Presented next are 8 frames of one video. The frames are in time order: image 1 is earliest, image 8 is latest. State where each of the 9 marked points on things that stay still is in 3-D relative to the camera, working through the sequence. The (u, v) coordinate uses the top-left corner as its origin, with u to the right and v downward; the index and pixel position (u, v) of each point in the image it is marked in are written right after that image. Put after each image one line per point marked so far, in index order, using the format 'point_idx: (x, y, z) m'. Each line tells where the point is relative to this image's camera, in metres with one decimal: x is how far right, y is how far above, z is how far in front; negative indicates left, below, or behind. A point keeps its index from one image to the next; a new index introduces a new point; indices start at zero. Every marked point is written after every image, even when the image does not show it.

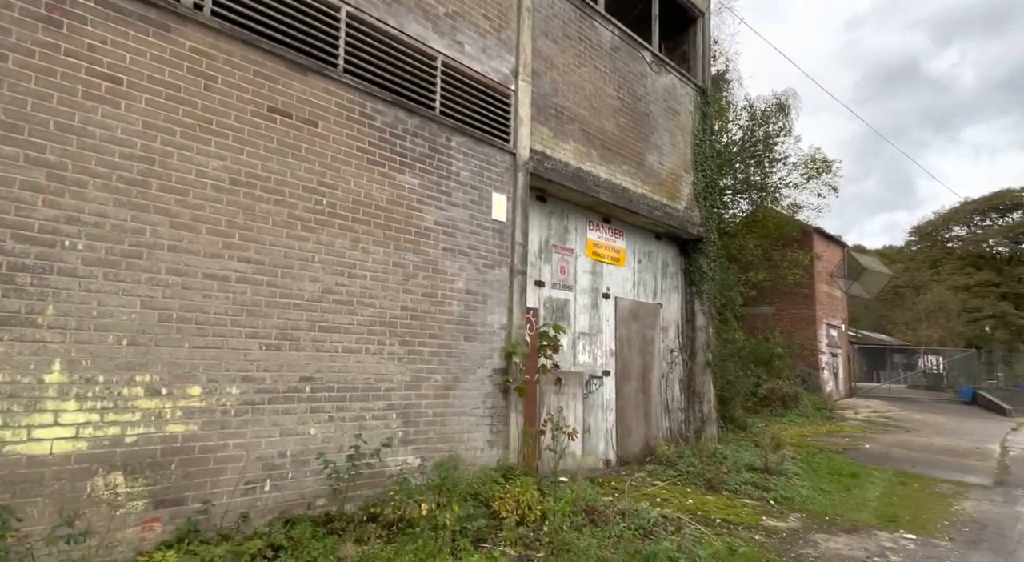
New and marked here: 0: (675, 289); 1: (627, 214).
0: (+2.9, -0.2, +9.5) m
1: (+1.8, +1.0, +8.2) m
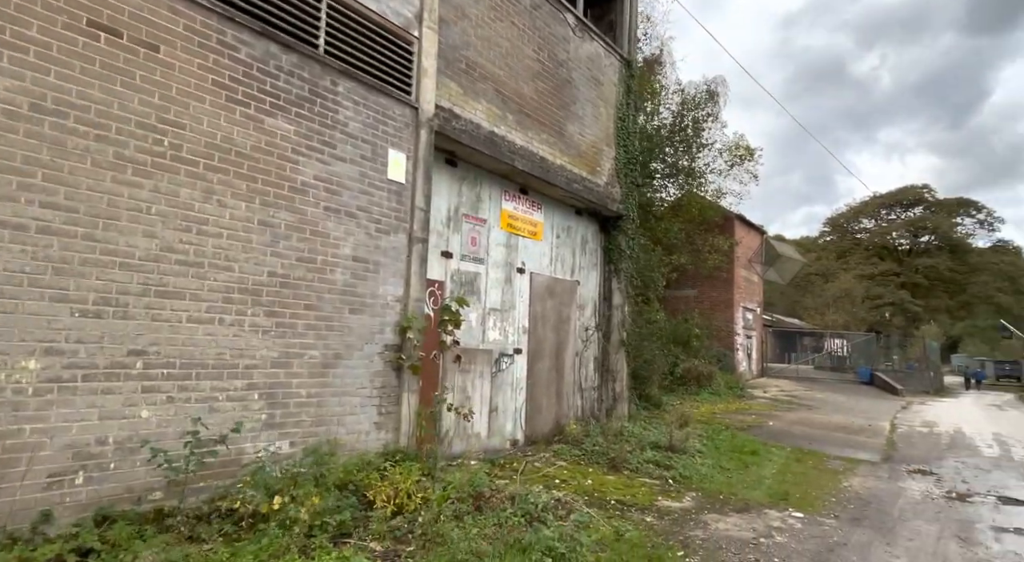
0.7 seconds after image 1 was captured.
0: (+1.5, +0.2, +9.3) m
1: (+0.5, +1.4, +7.9) m
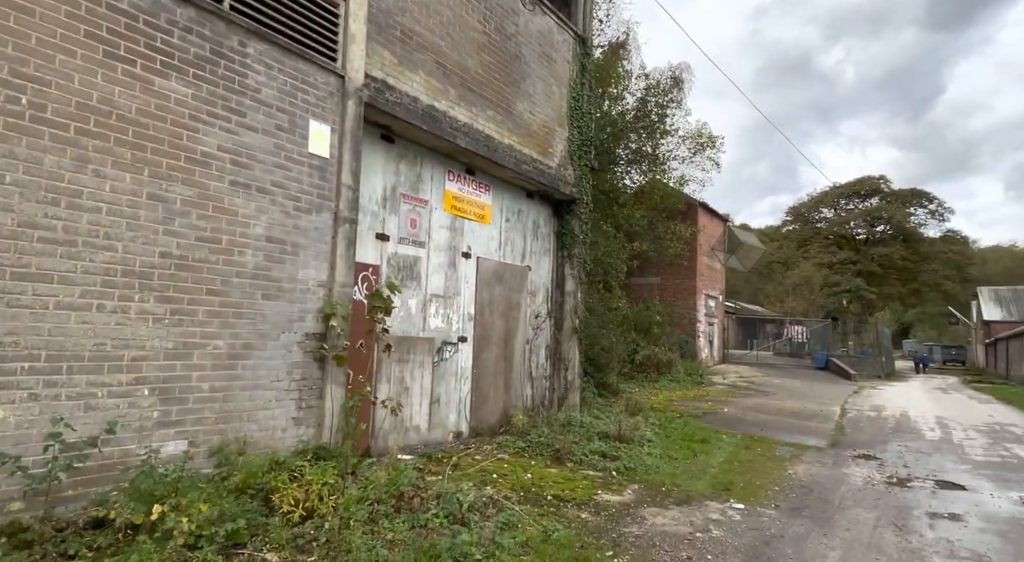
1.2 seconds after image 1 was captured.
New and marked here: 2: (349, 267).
0: (+0.6, +0.5, +9.0) m
1: (-0.3, +1.6, +7.5) m
2: (-1.6, +0.1, +5.3) m
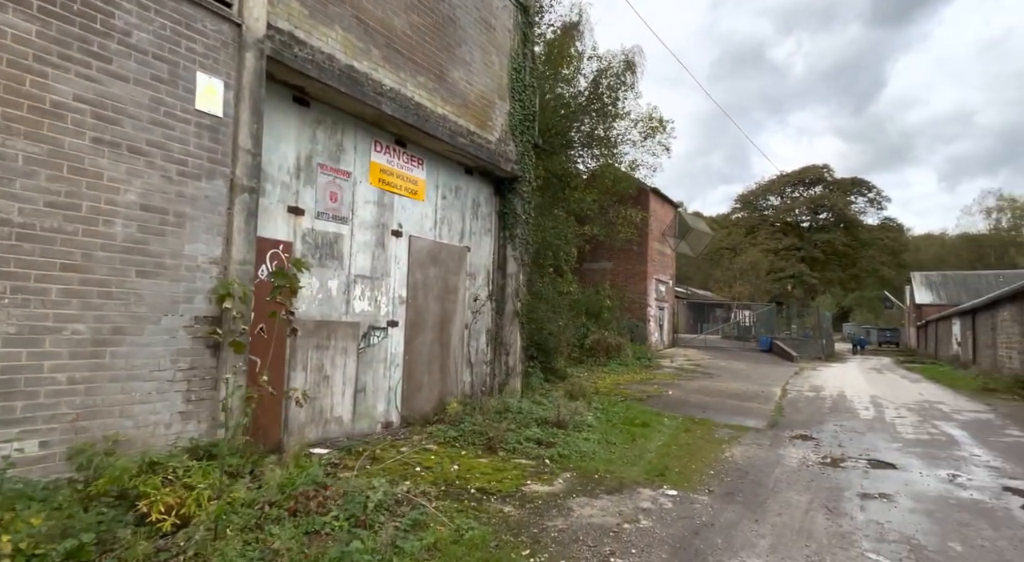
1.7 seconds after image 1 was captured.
0: (-0.4, +0.8, +8.6) m
1: (-1.1, +1.8, +7.0) m
2: (-2.3, +0.3, +4.7) m
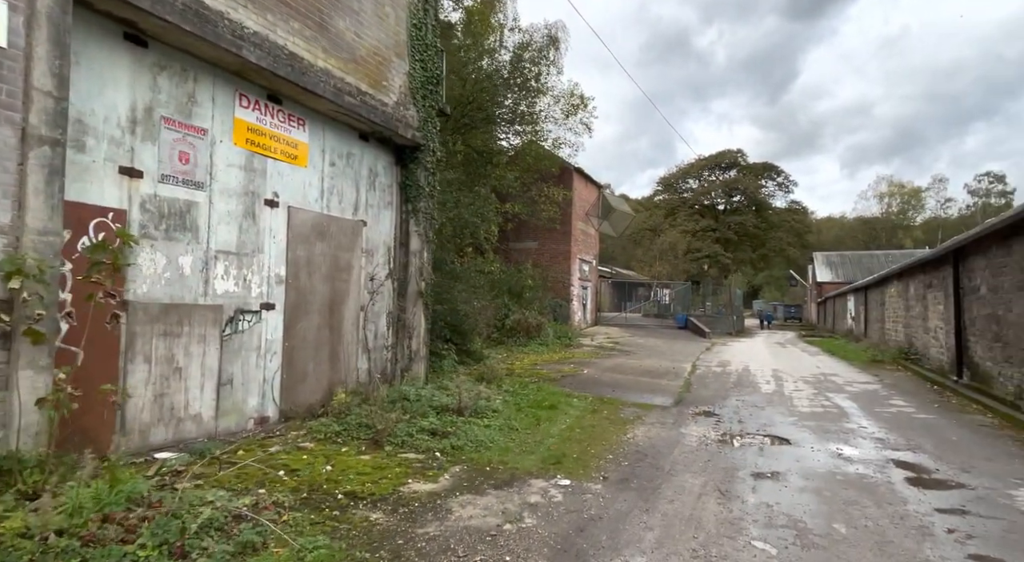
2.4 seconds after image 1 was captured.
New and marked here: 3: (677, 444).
0: (-1.8, +1.1, +7.9) m
1: (-2.4, +2.1, +6.2) m
2: (-3.2, +0.5, +3.8) m
3: (+1.9, -1.9, +6.2) m
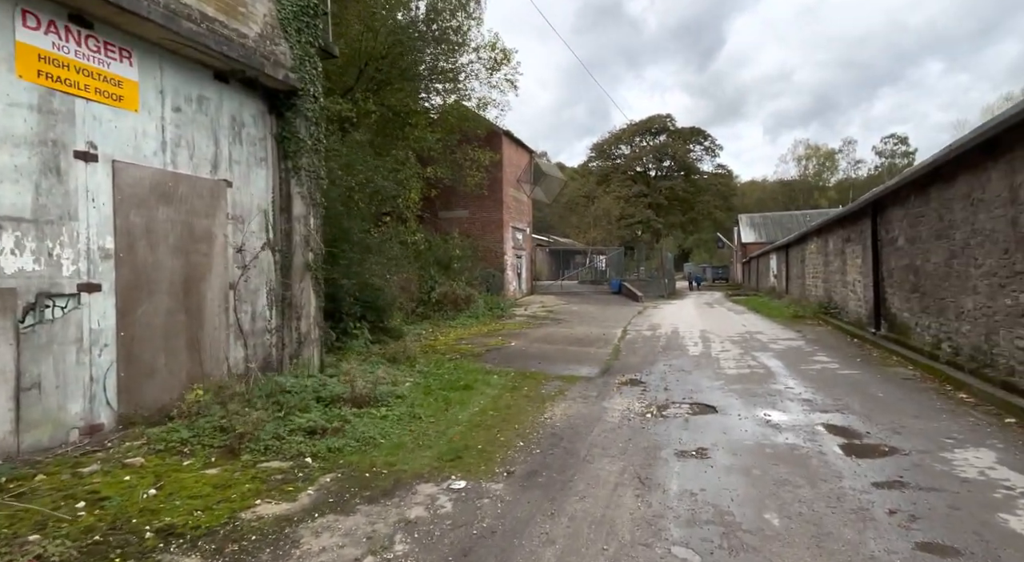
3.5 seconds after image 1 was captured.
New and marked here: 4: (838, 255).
0: (-3.1, +1.5, +6.7) m
1: (-3.5, +2.3, +4.8) m
2: (-4.0, +0.6, +2.5) m
3: (+0.9, -1.5, +5.6) m
4: (+9.3, +0.7, +15.4) m
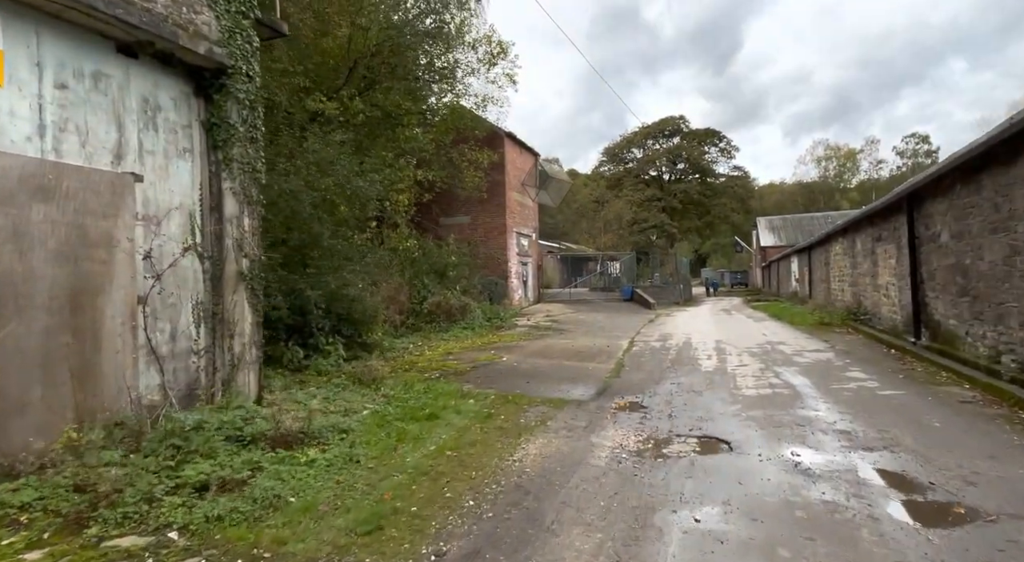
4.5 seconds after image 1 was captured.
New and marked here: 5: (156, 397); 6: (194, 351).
0: (-3.4, +1.3, +5.7) m
1: (-3.9, +2.2, +3.9) m
2: (-4.5, +0.5, +1.6) m
3: (+0.6, -1.5, +4.4) m
4: (+9.2, +0.7, +14.0) m
5: (-3.5, -1.1, +5.4) m
6: (-3.3, -0.7, +5.8) m
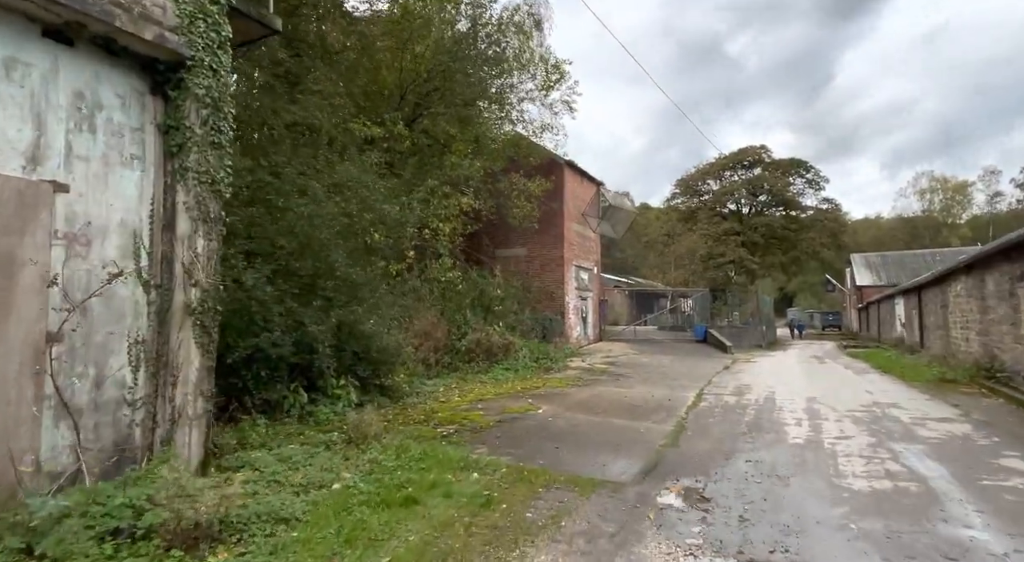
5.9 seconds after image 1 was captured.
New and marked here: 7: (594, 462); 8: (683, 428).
0: (-3.3, +1.1, +4.8) m
1: (-4.0, +2.1, +3.1) m
2: (-4.9, +0.5, +0.8) m
3: (+0.4, -1.8, +2.8) m
4: (+10.3, -0.4, +11.3) m
5: (-3.5, -1.4, +4.3) m
6: (-3.3, -1.0, +4.7) m
7: (+0.9, -2.0, +5.8) m
8: (+2.5, -2.1, +8.0) m
